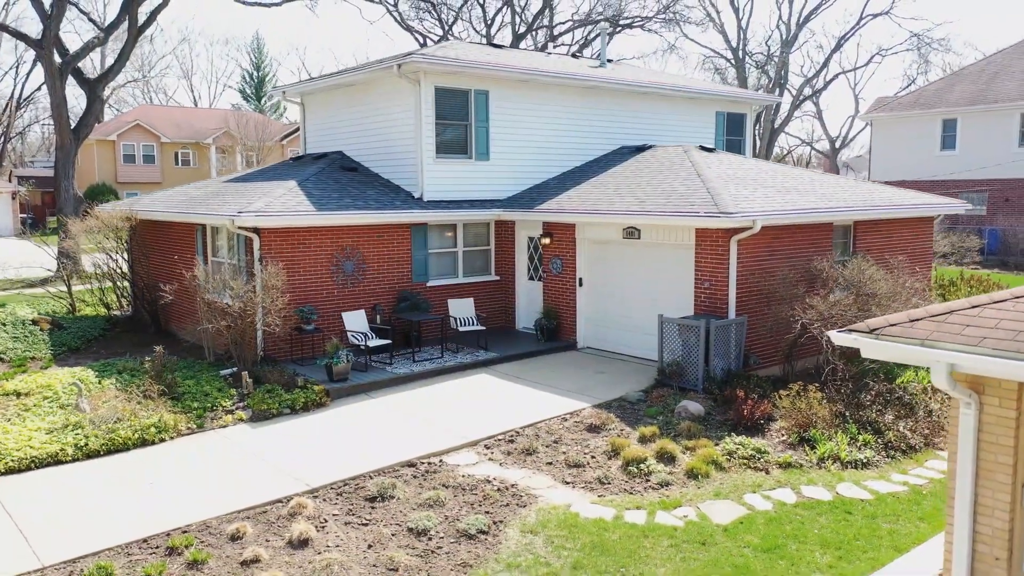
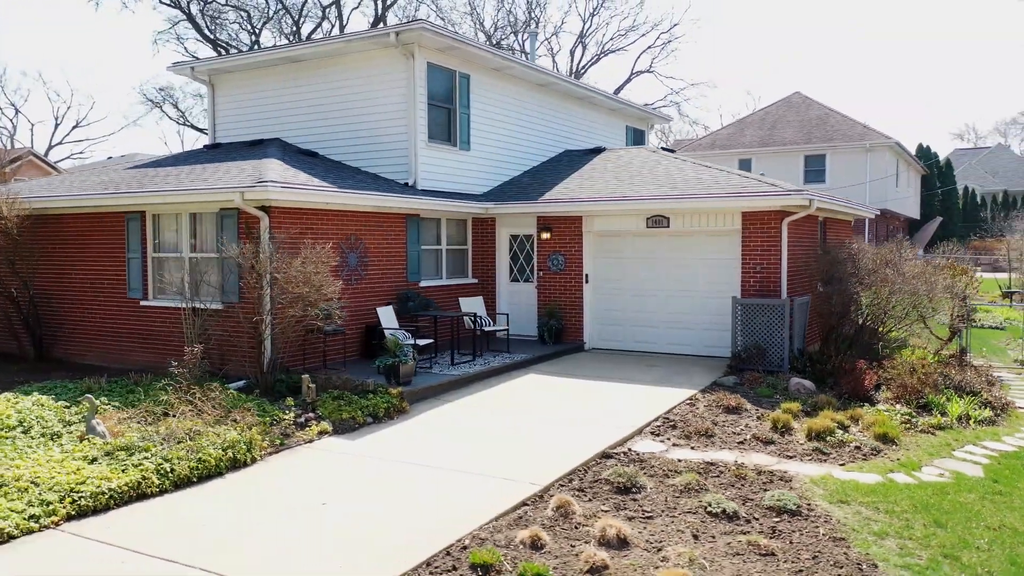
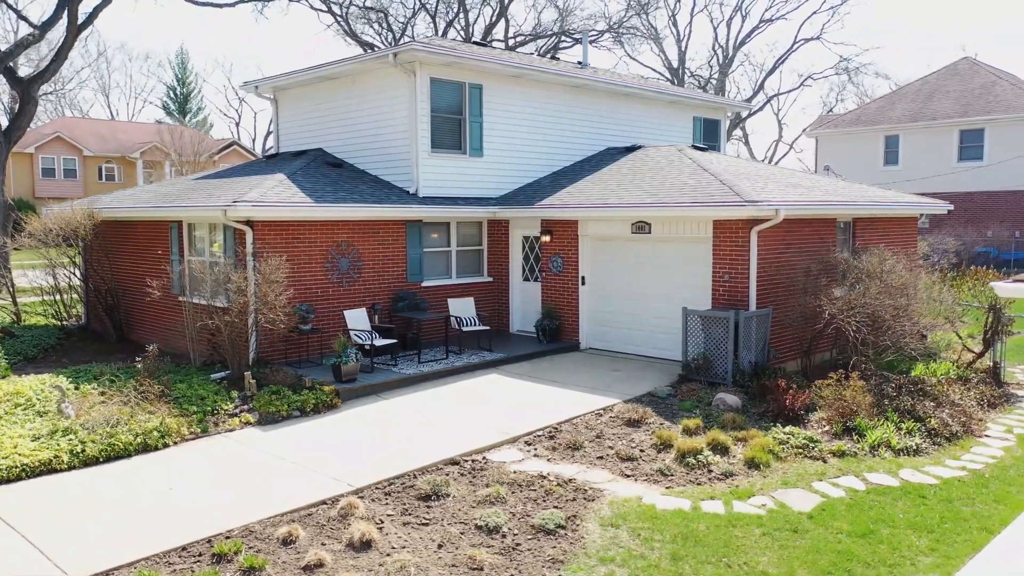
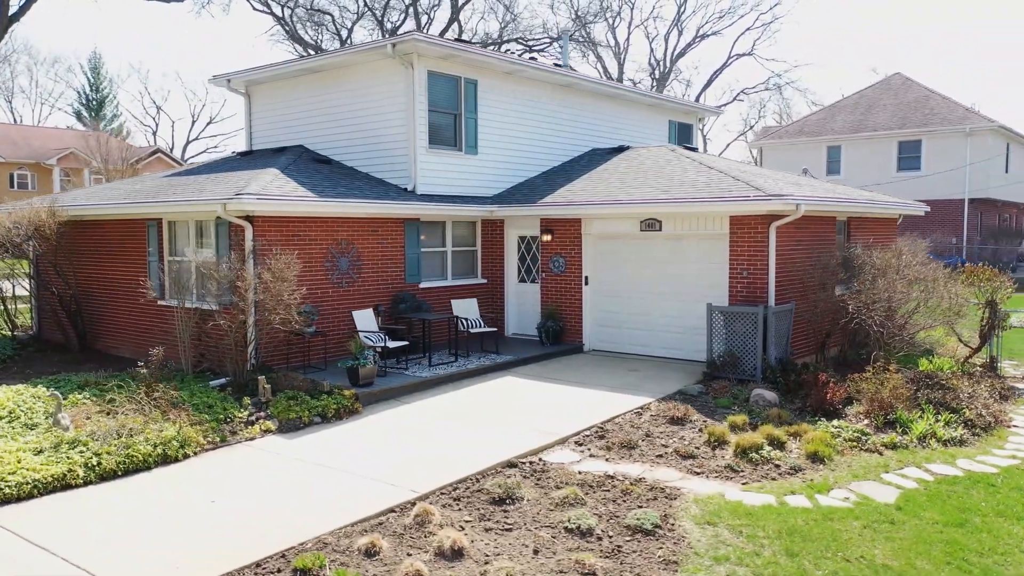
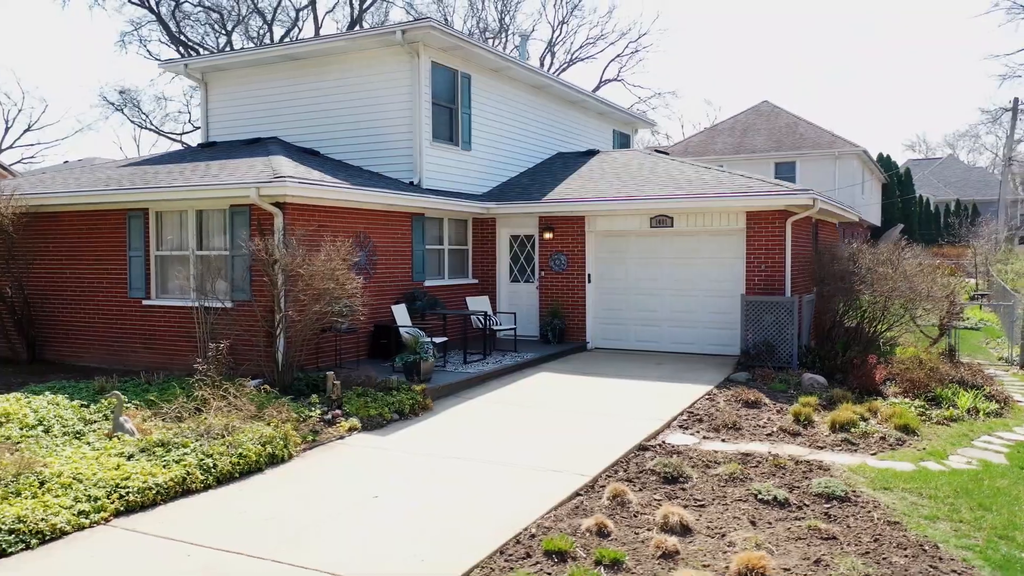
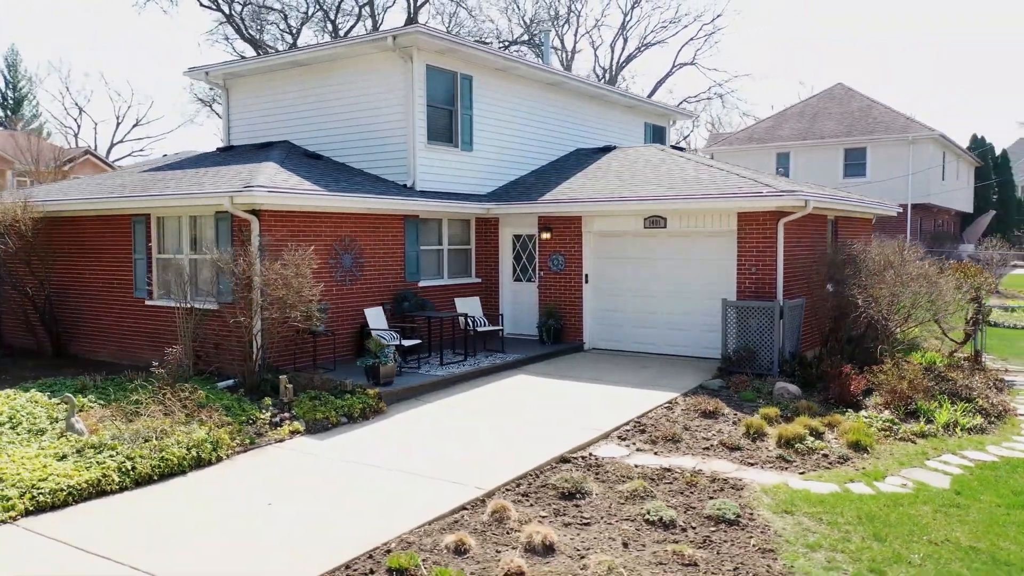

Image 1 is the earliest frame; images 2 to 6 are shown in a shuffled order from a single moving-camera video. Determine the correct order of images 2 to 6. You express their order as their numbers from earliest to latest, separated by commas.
3, 4, 6, 2, 5
